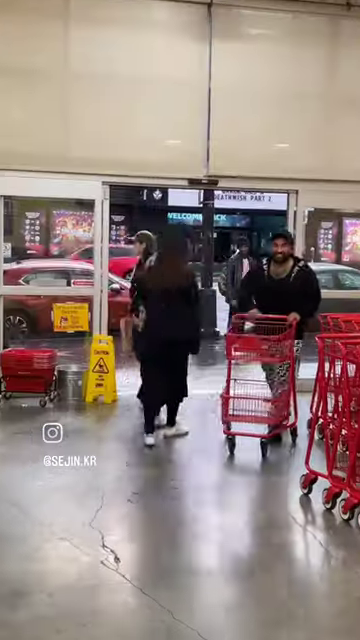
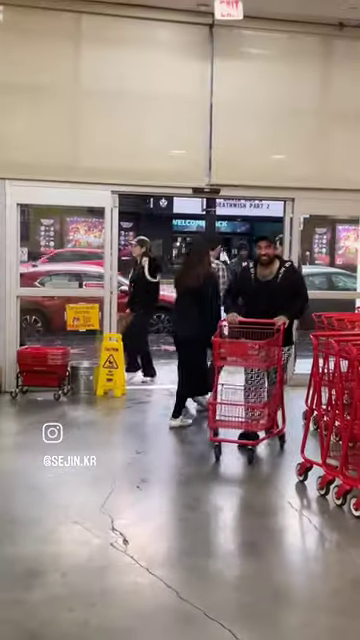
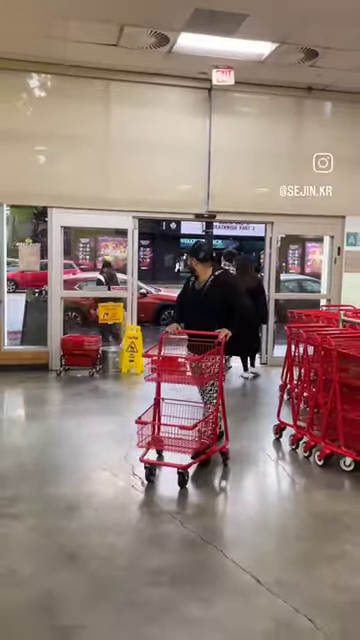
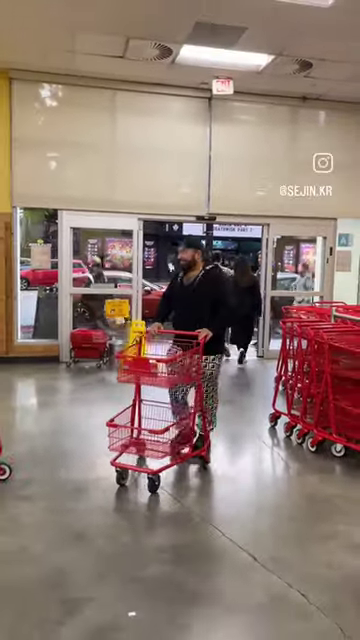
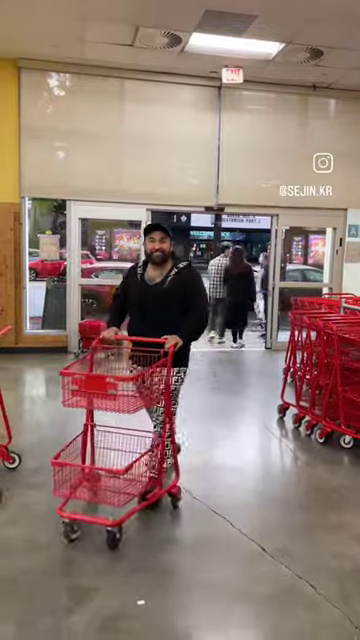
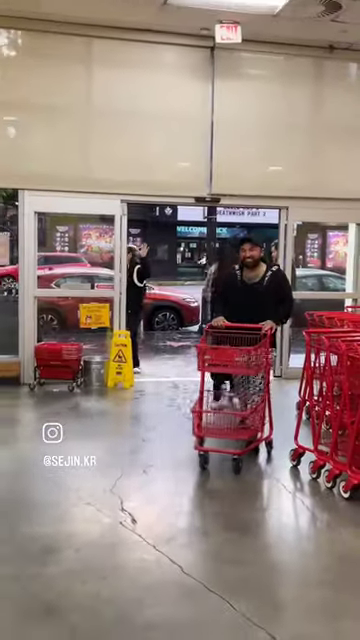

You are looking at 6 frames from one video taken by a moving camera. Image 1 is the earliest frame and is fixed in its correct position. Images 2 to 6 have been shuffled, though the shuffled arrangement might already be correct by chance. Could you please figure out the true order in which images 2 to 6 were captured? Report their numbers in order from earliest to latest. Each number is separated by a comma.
2, 6, 3, 4, 5
